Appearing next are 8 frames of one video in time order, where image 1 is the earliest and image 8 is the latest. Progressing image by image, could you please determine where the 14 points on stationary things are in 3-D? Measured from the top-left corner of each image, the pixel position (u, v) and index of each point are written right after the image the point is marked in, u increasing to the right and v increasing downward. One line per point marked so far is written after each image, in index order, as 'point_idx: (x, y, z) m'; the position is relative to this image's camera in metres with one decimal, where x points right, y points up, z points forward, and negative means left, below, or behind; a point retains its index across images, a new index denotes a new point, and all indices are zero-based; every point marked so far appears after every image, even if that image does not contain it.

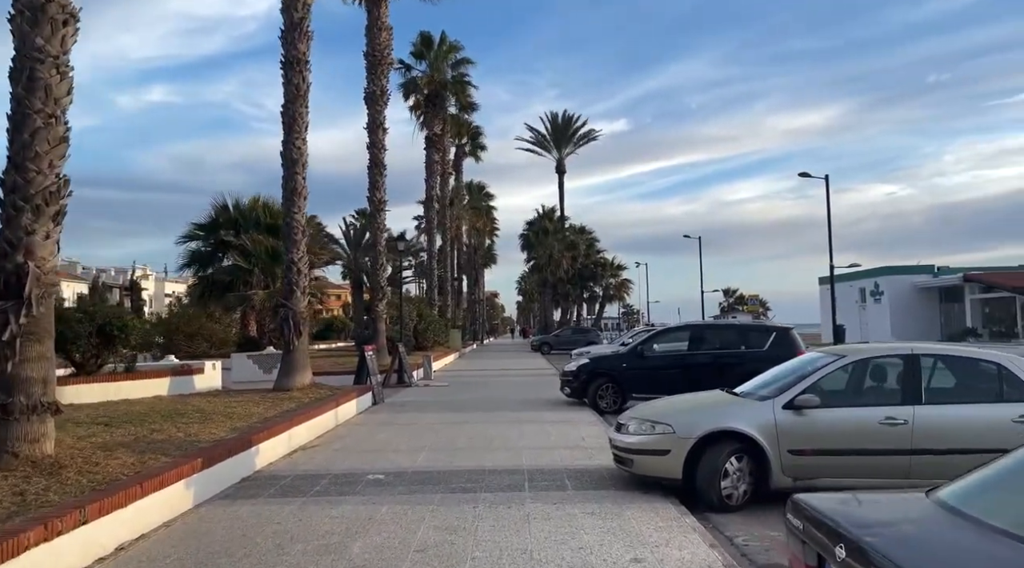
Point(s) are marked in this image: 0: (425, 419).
0: (-1.6, -2.5, +14.6) m
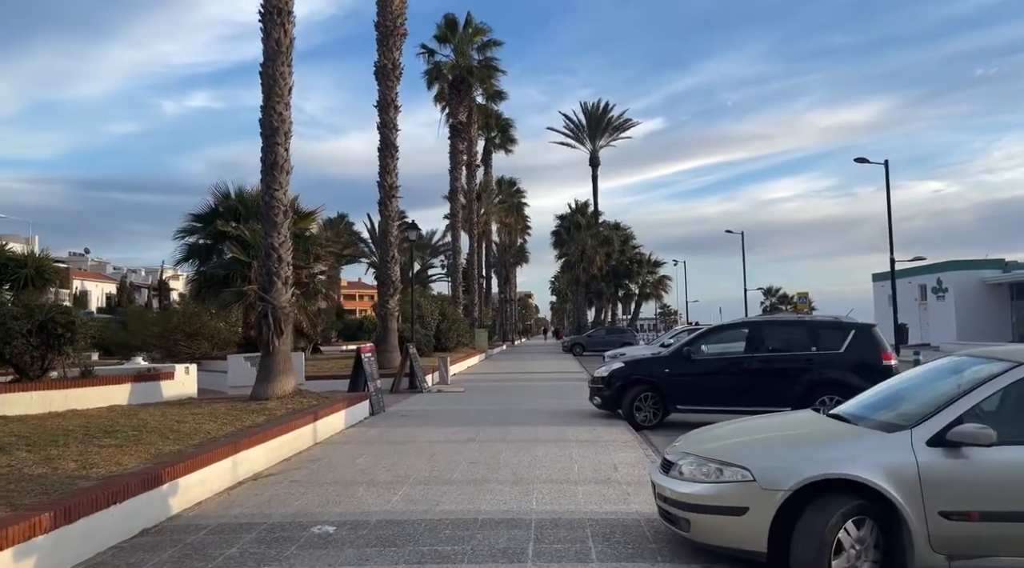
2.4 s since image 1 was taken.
0: (-1.3, -2.3, +12.0) m
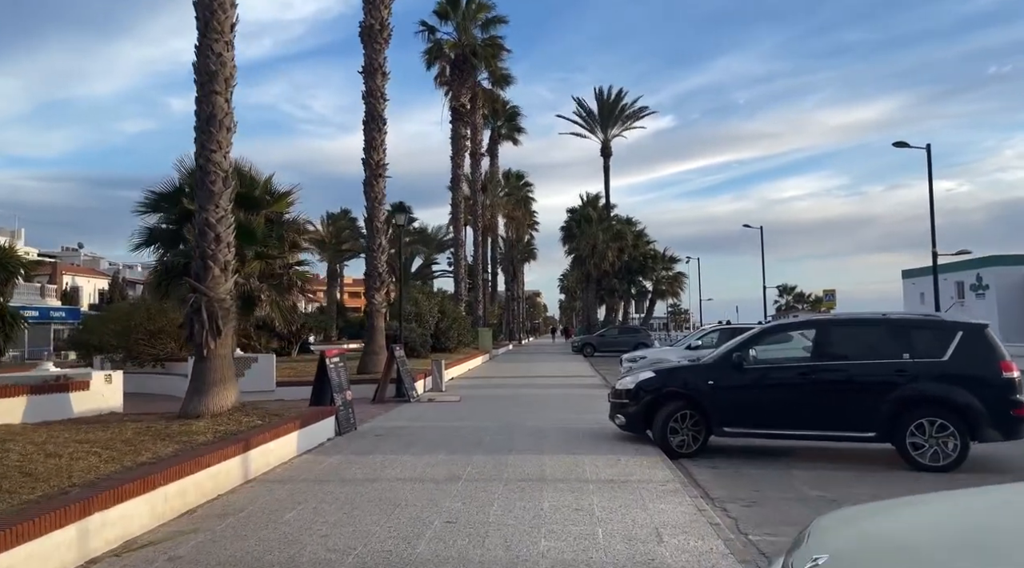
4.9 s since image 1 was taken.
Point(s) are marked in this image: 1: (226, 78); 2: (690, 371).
0: (-1.3, -2.1, +9.1) m
1: (-4.0, +2.9, +10.9) m
2: (+2.5, -1.2, +11.0) m
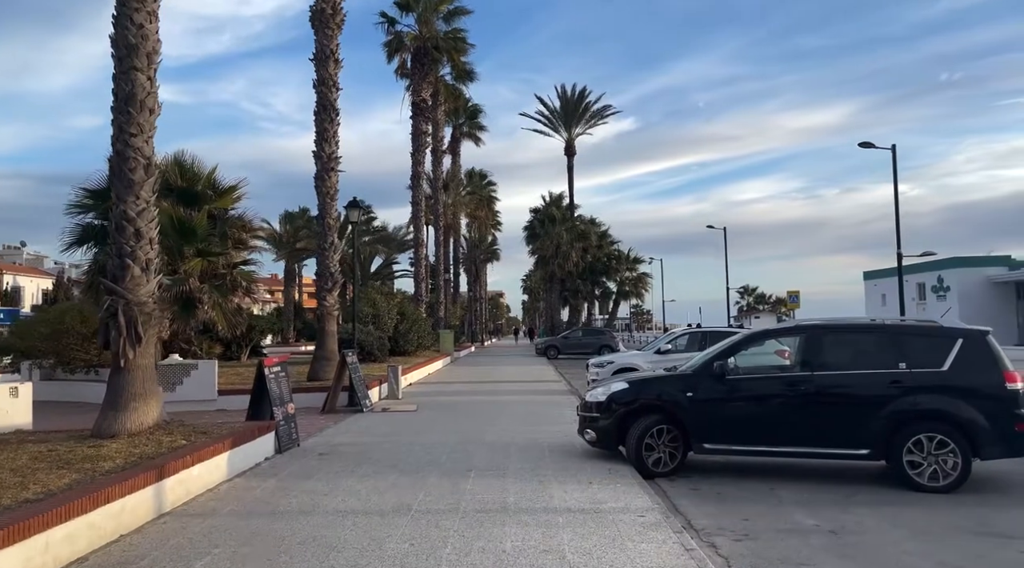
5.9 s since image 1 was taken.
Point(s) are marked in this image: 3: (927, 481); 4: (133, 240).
0: (-1.8, -2.2, +8.0) m
1: (-4.5, +2.9, +9.7) m
2: (+2.0, -1.2, +10.0) m
3: (+4.8, -2.3, +9.2) m
4: (-4.5, +0.5, +9.4) m
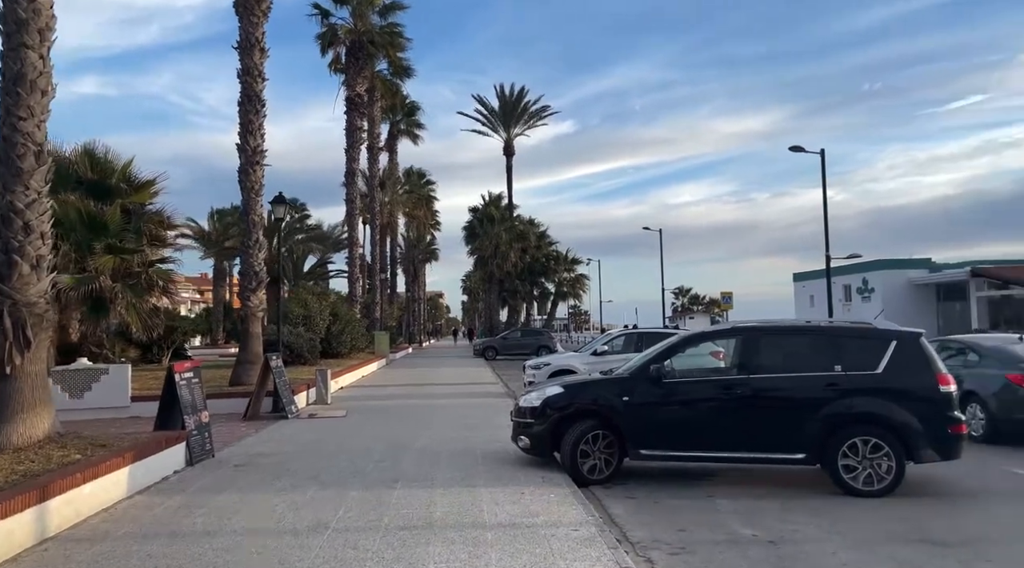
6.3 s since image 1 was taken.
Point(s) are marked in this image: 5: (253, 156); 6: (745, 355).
0: (-2.5, -2.2, +7.4) m
1: (-5.3, +2.9, +8.8) m
2: (+1.1, -1.2, +9.7) m
3: (+4.0, -2.3, +9.1) m
4: (-5.3, +0.5, +8.6) m
5: (-5.9, +2.9, +18.0) m
6: (+2.8, -0.9, +9.5) m
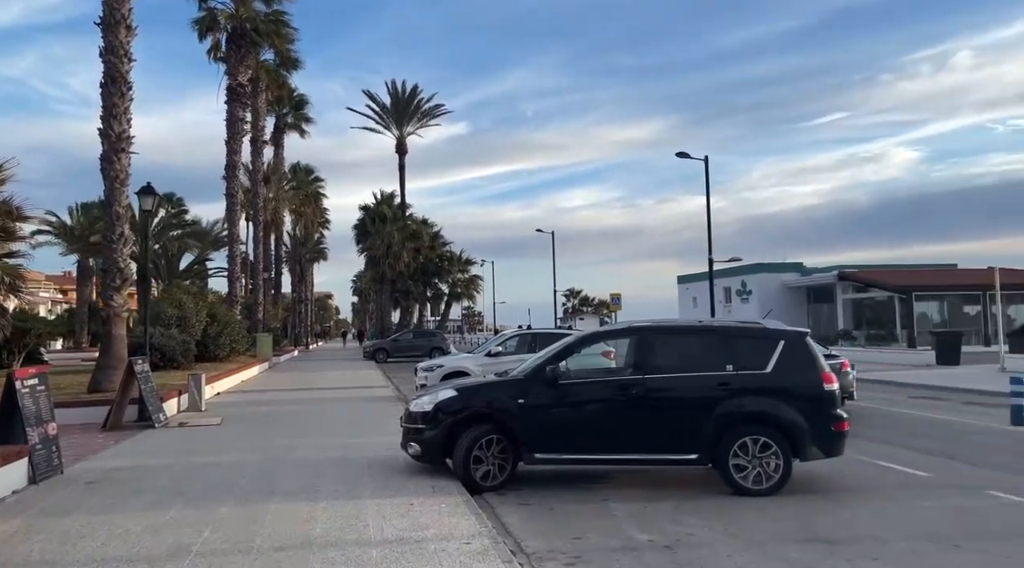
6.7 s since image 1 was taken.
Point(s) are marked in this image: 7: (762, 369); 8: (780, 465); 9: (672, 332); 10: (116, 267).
0: (-3.4, -2.1, +6.5) m
1: (-6.4, +2.9, +7.6) m
2: (-0.2, -1.2, +9.3) m
3: (+2.8, -2.3, +9.1) m
4: (-6.4, +0.6, +7.3) m
5: (-8.3, +3.0, +16.6) m
6: (+1.5, -0.9, +9.4) m
7: (+2.9, -1.0, +9.3) m
8: (+3.1, -2.1, +9.1) m
9: (+1.9, -0.6, +9.5) m
10: (-8.4, +0.4, +16.9) m
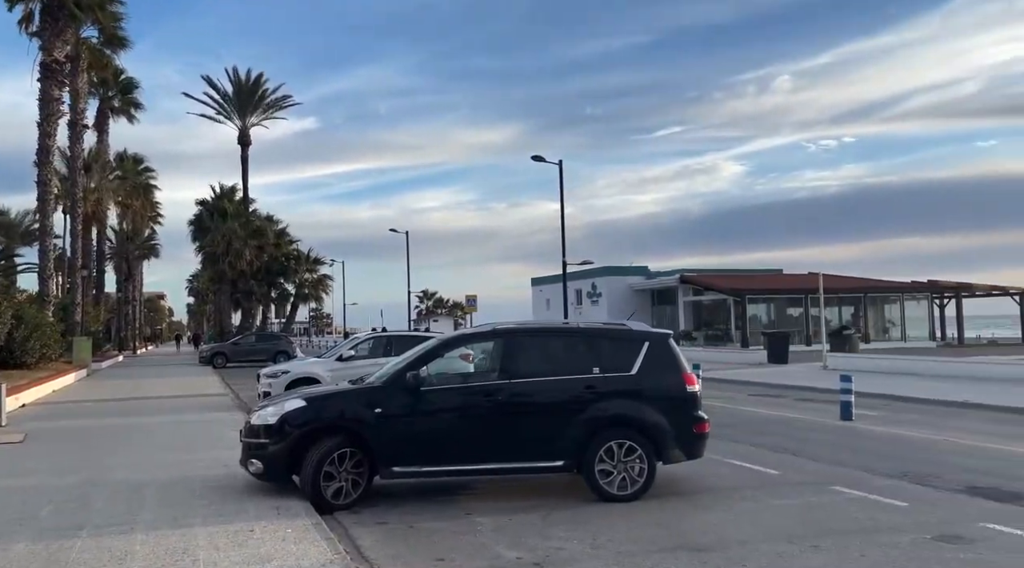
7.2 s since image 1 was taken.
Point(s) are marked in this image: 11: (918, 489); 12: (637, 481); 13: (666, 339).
0: (-4.4, -2.1, +5.2) m
1: (-7.5, +3.0, +5.7) m
2: (-1.7, -1.2, +8.5) m
3: (+1.2, -2.3, +8.9) m
4: (-7.5, +0.7, +5.4) m
5: (-11.0, +3.0, +14.1) m
6: (-0.1, -0.9, +8.9) m
7: (+1.3, -1.0, +9.1) m
8: (+1.5, -2.1, +8.9) m
9: (+0.3, -0.6, +9.1) m
10: (-11.2, +0.4, +14.4) m
11: (+5.4, -2.7, +10.5) m
12: (+1.4, -2.2, +8.9) m
13: (+1.8, -0.7, +9.4) m
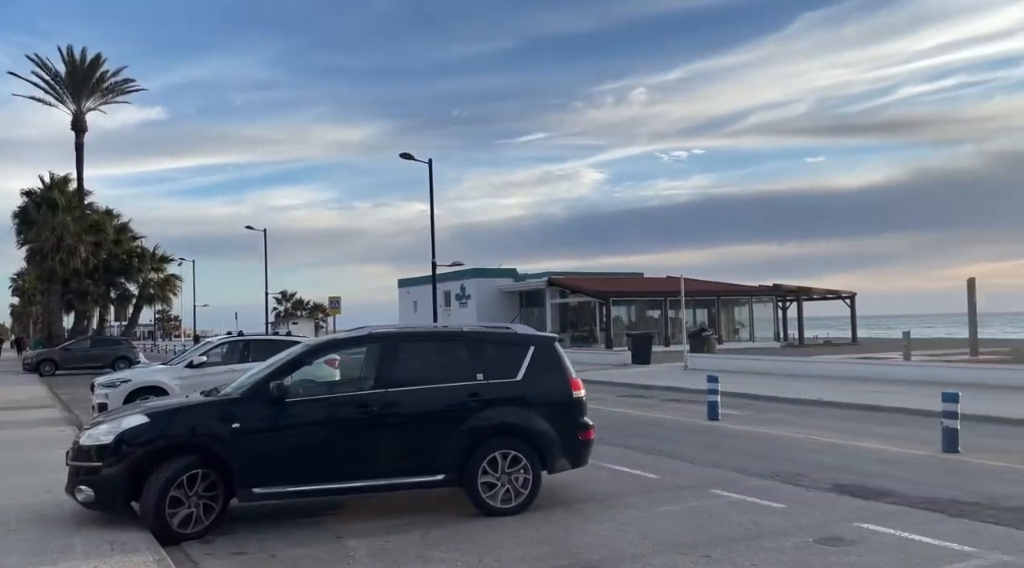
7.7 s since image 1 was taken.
0: (-5.0, -2.0, +3.7) m
1: (-8.1, +3.1, +3.7) m
2: (-2.9, -1.2, +7.4) m
3: (-0.1, -2.3, +8.3) m
4: (-8.0, +0.7, +3.4) m
5: (-13.0, +3.1, +11.4) m
6: (-1.4, -0.8, +8.2) m
7: (0.0, -1.0, +8.6) m
8: (+0.2, -2.1, +8.4) m
9: (-1.0, -0.6, +8.4) m
10: (-13.3, +0.5, +11.6) m
11: (+3.8, -2.8, +10.7) m
12: (+0.1, -2.2, +8.4) m
13: (+0.4, -0.7, +8.9) m
